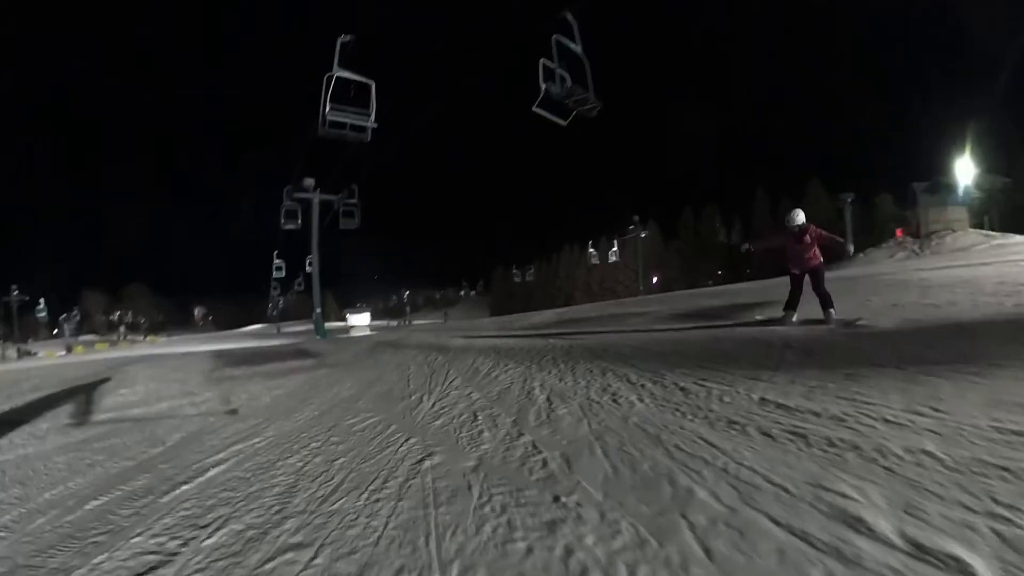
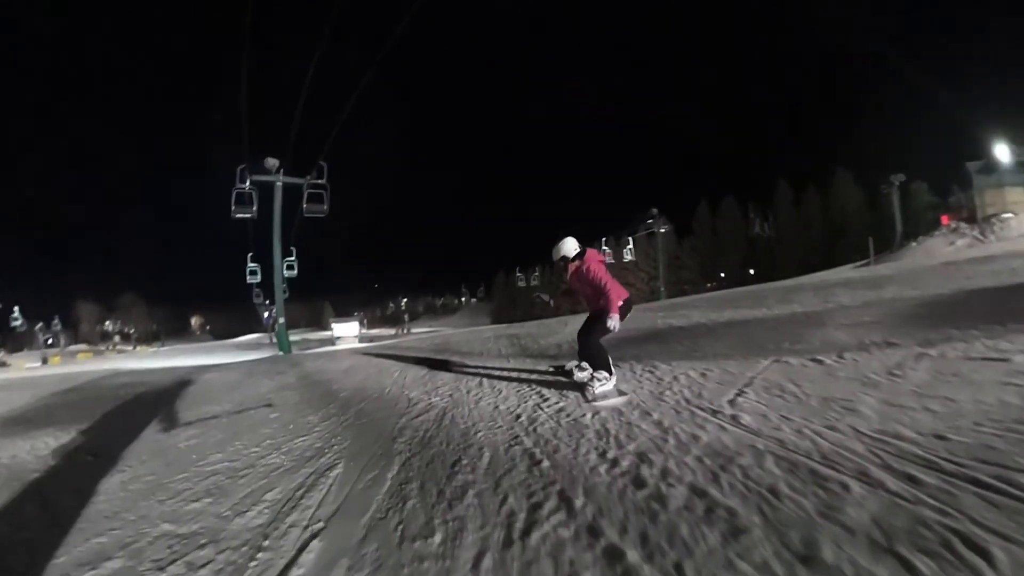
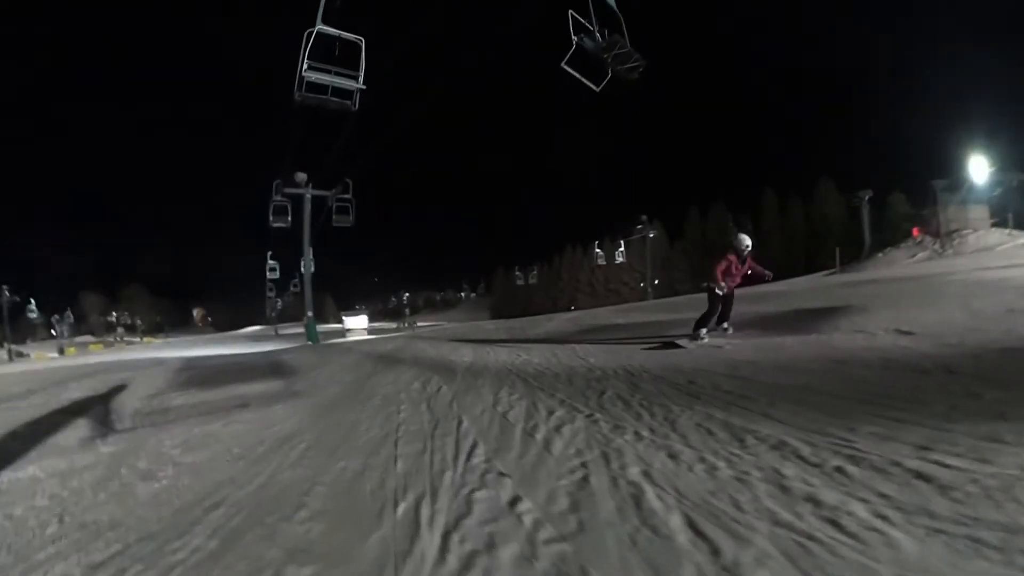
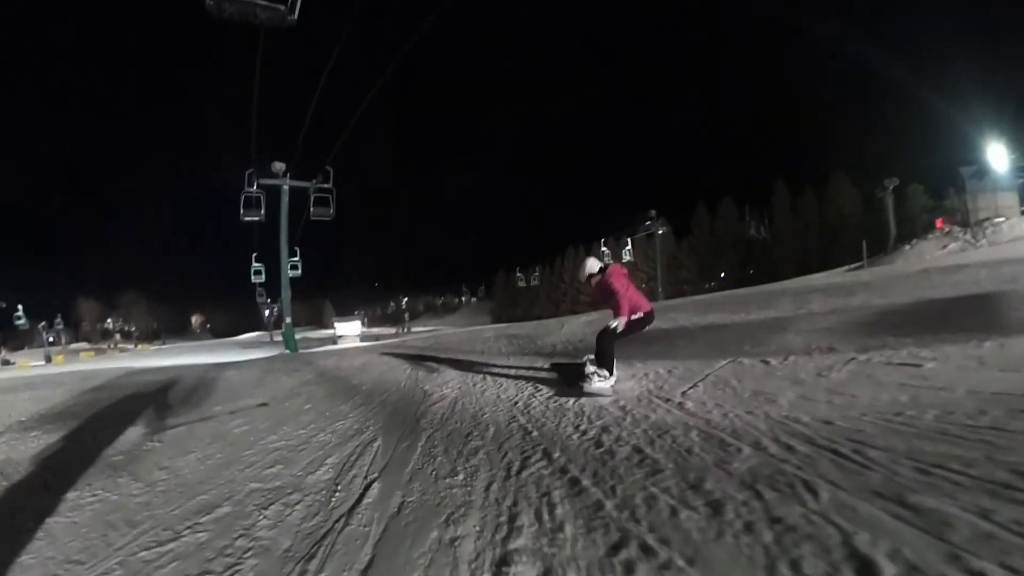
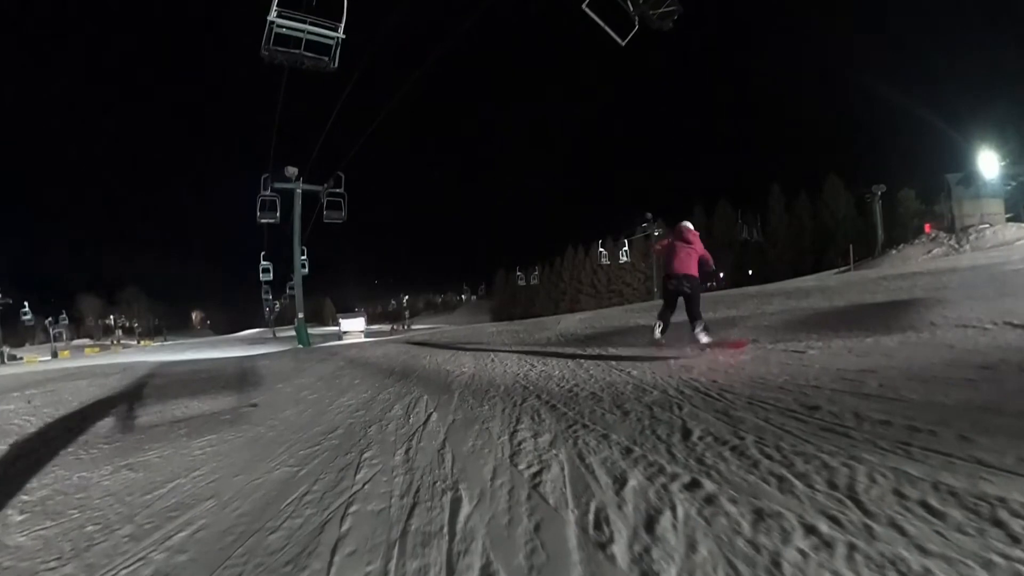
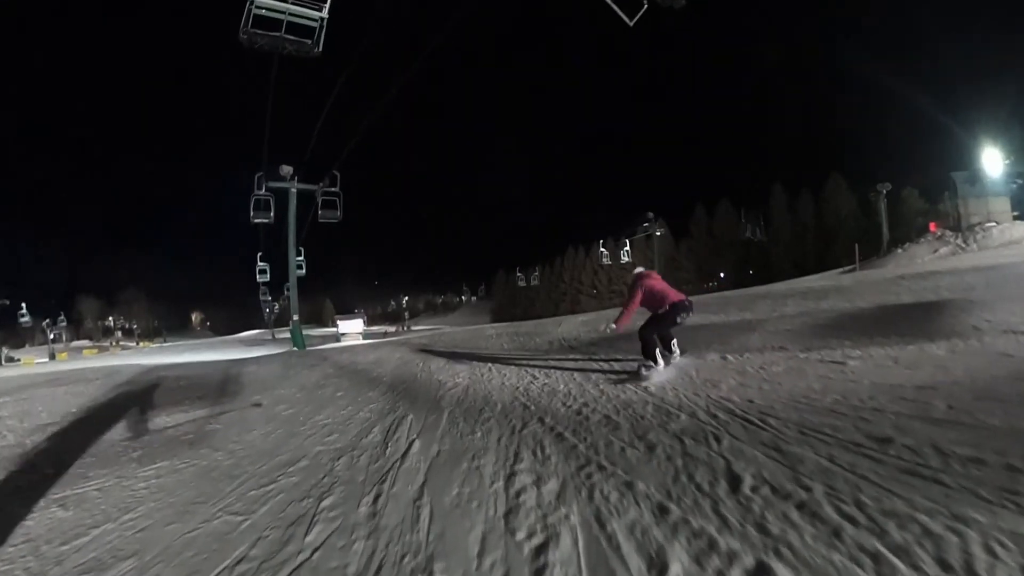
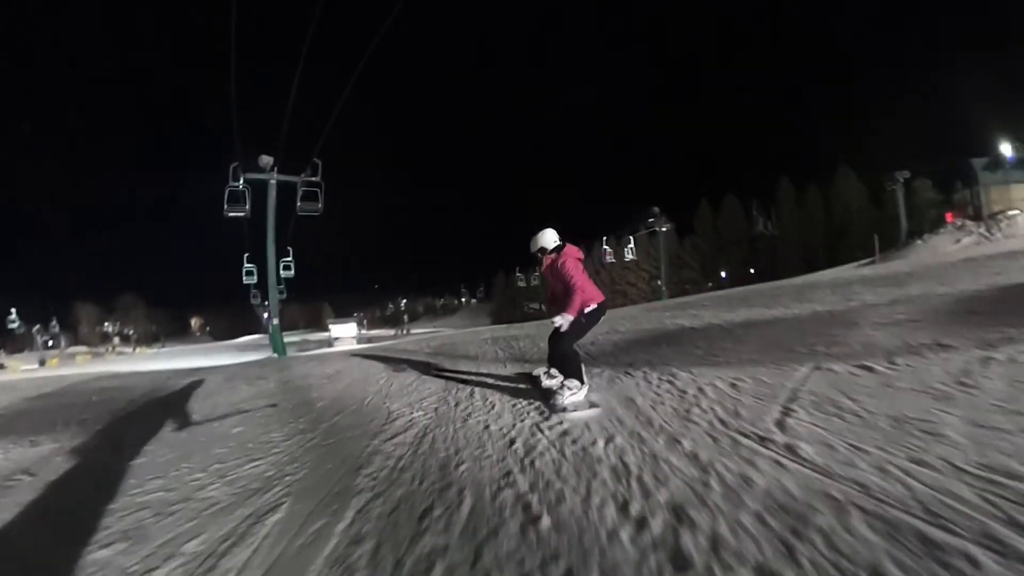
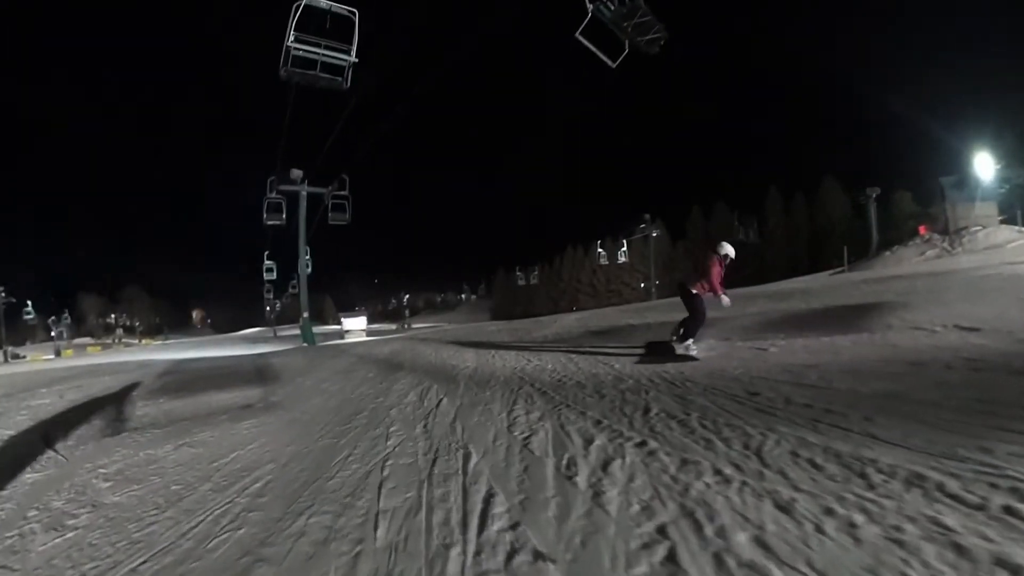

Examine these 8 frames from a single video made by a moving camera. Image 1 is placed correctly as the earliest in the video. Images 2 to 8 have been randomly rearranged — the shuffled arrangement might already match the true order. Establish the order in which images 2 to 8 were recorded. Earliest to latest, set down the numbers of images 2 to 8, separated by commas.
3, 8, 5, 6, 4, 2, 7
